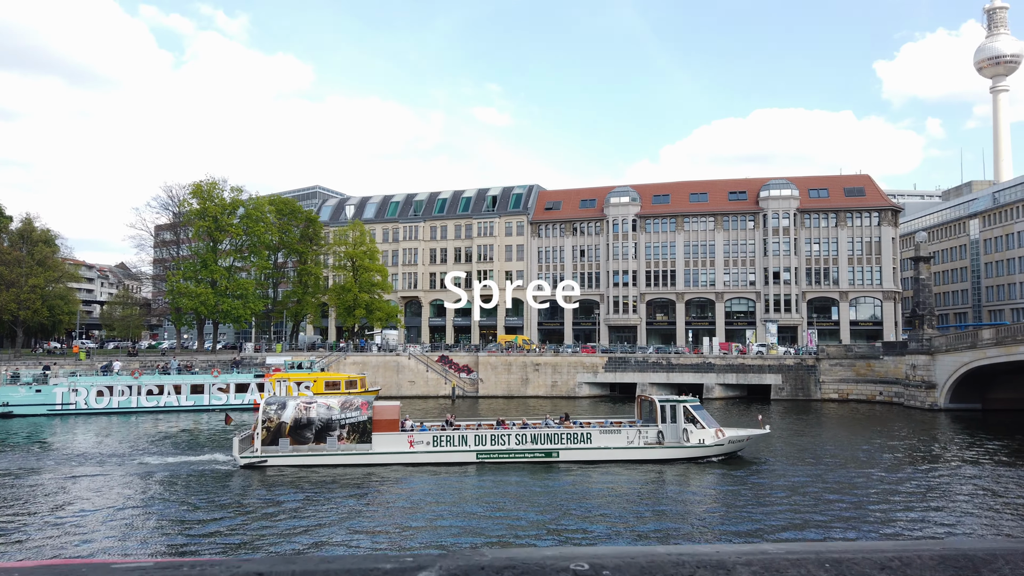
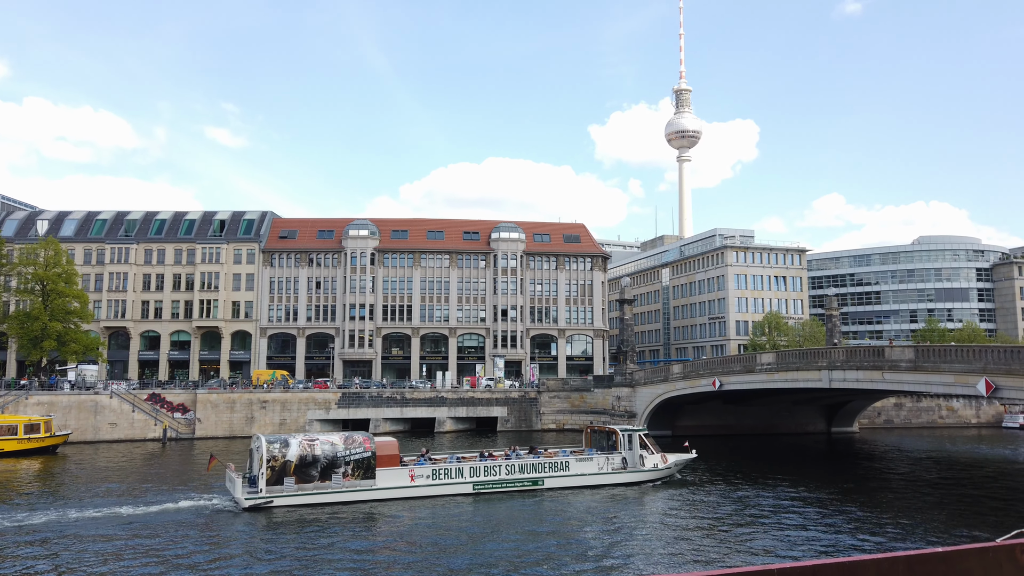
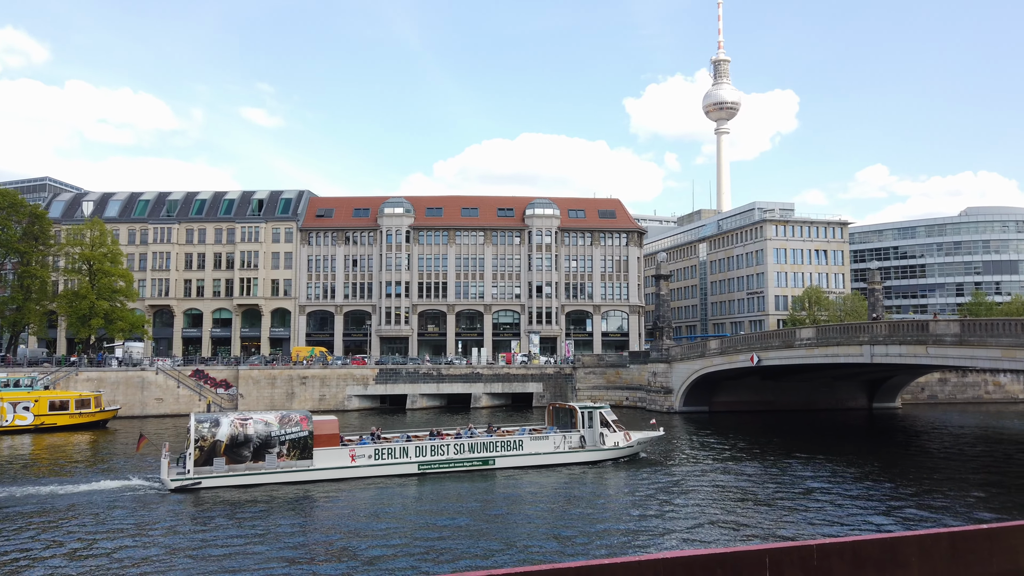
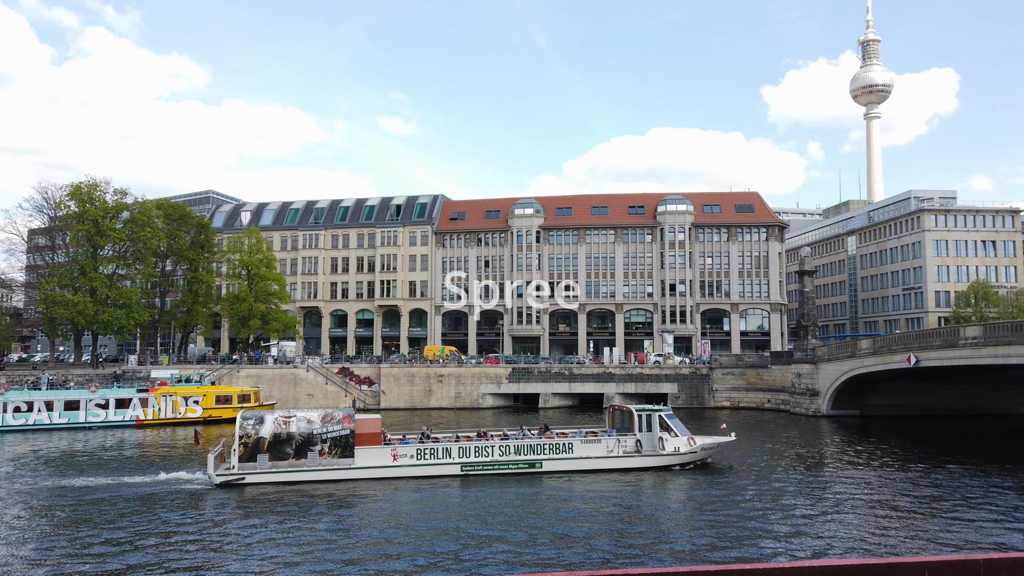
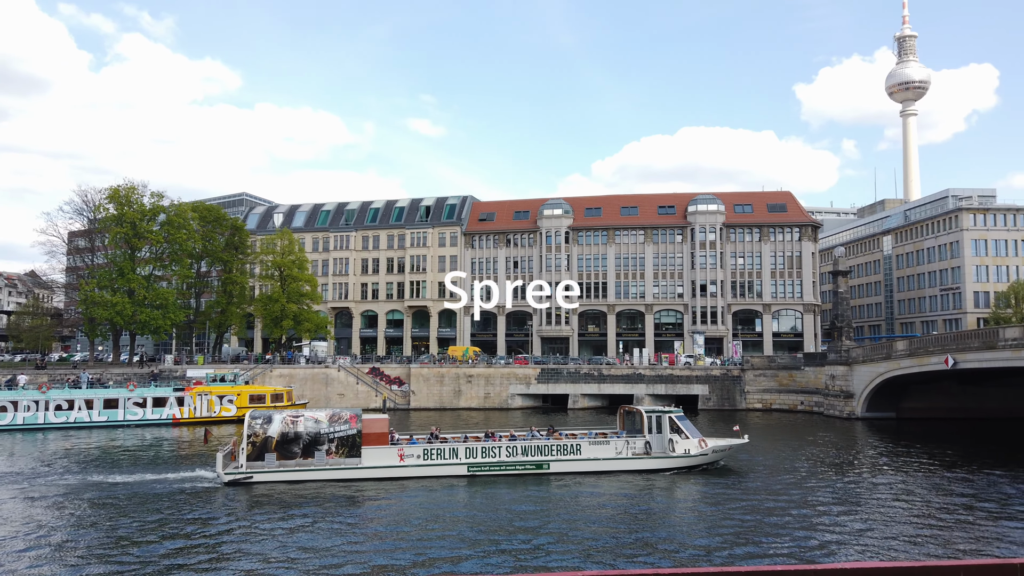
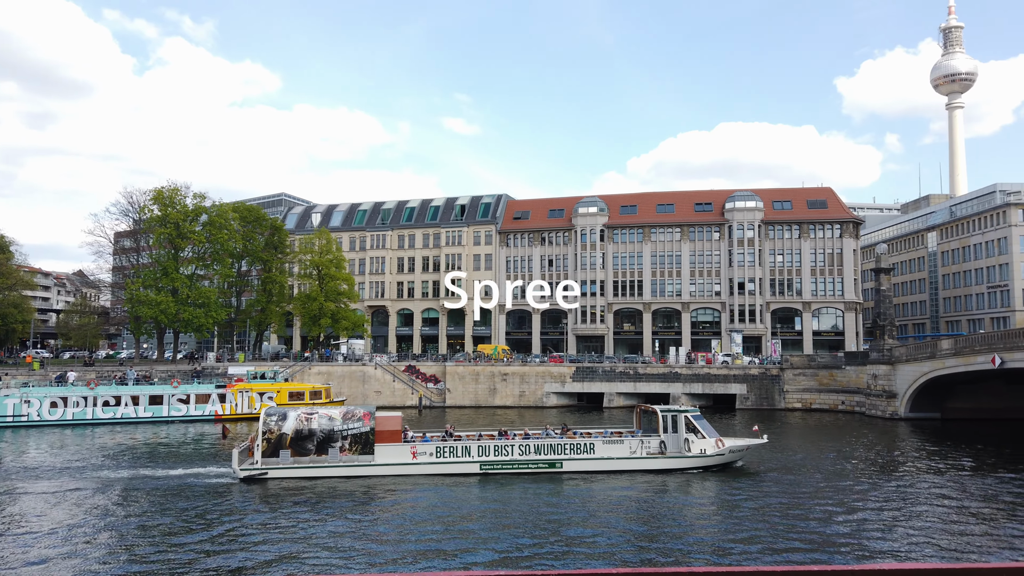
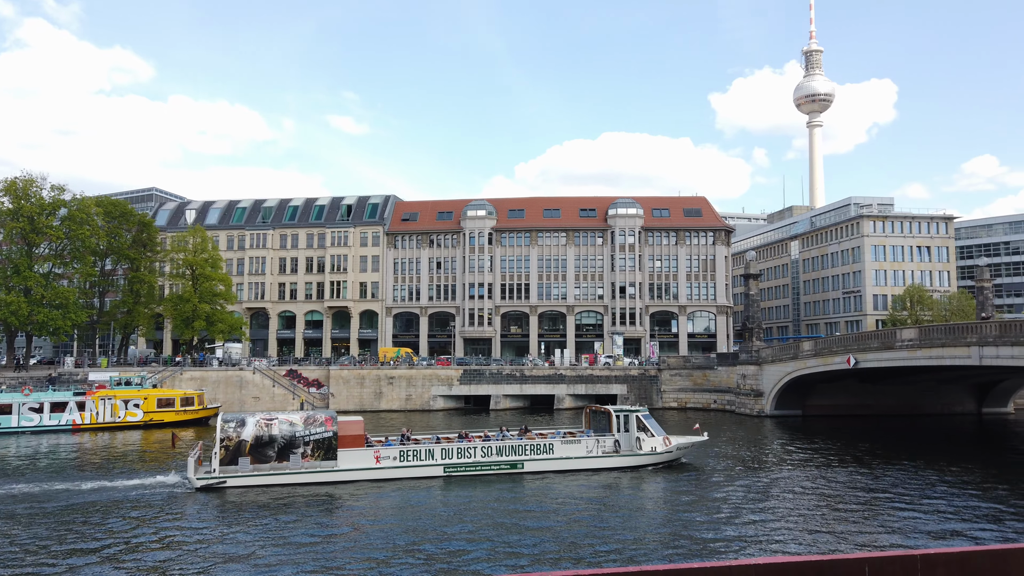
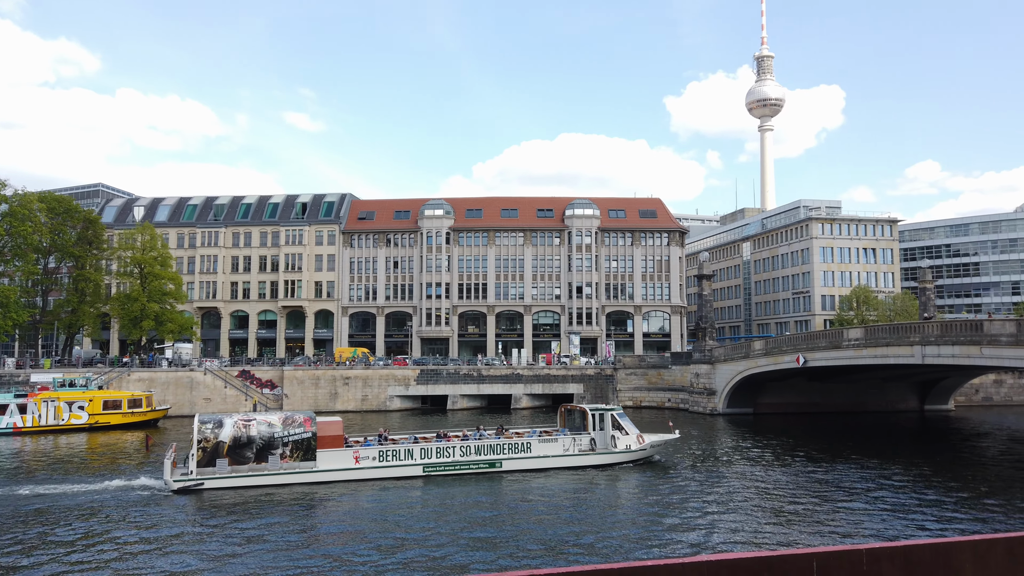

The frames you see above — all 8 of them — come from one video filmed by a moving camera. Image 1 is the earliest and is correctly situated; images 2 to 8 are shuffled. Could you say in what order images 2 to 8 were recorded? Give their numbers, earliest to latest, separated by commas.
6, 5, 4, 7, 8, 3, 2
